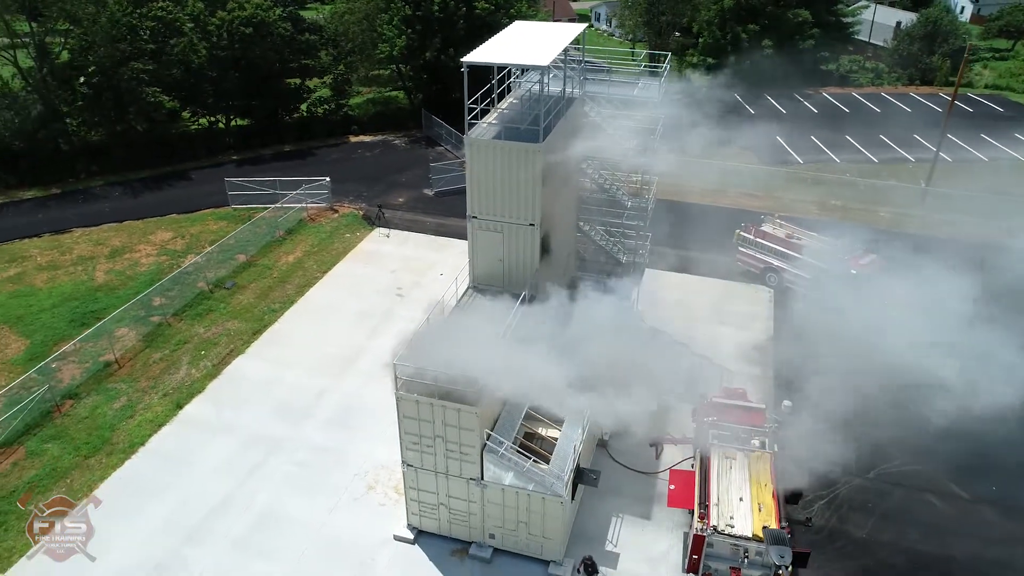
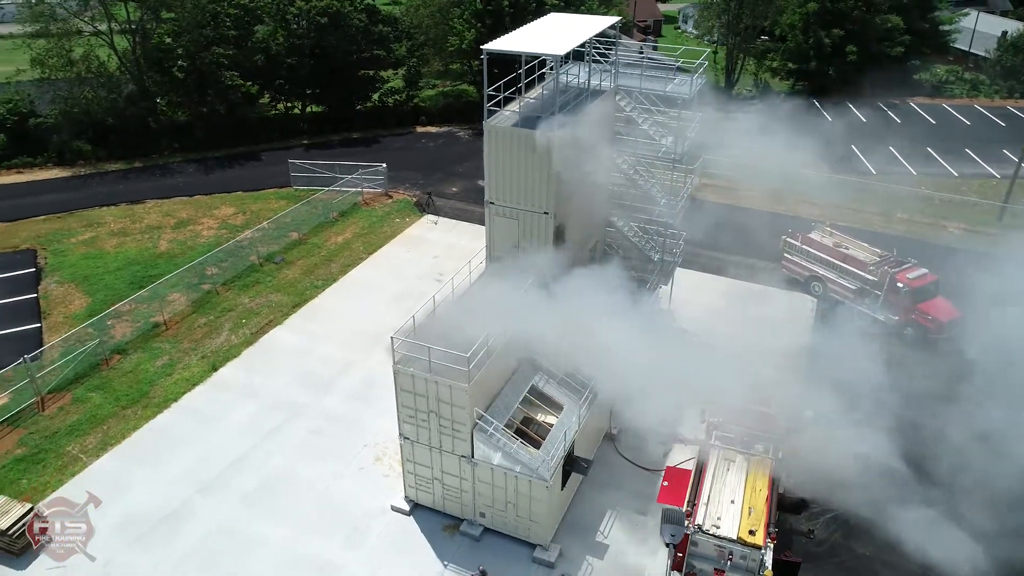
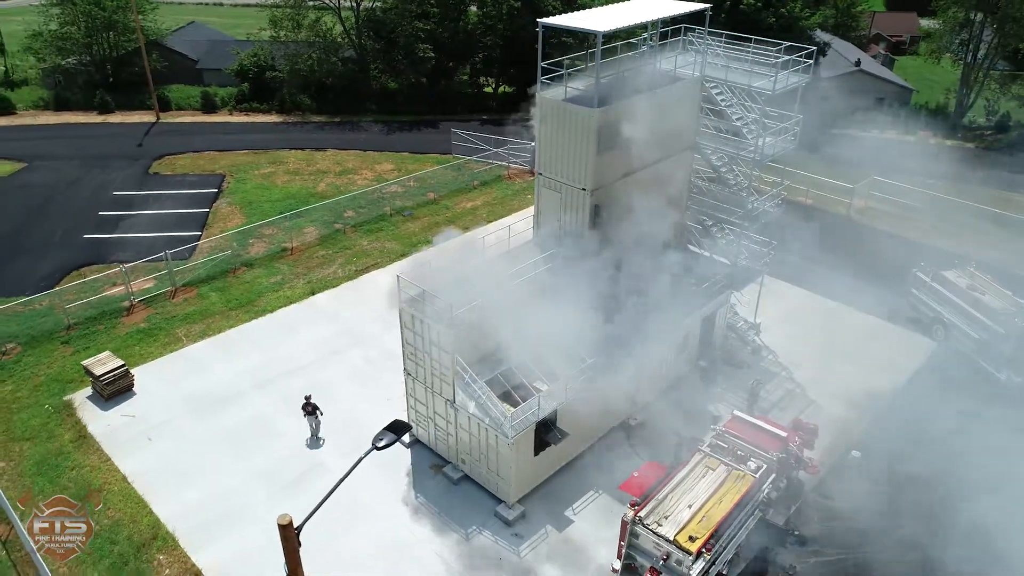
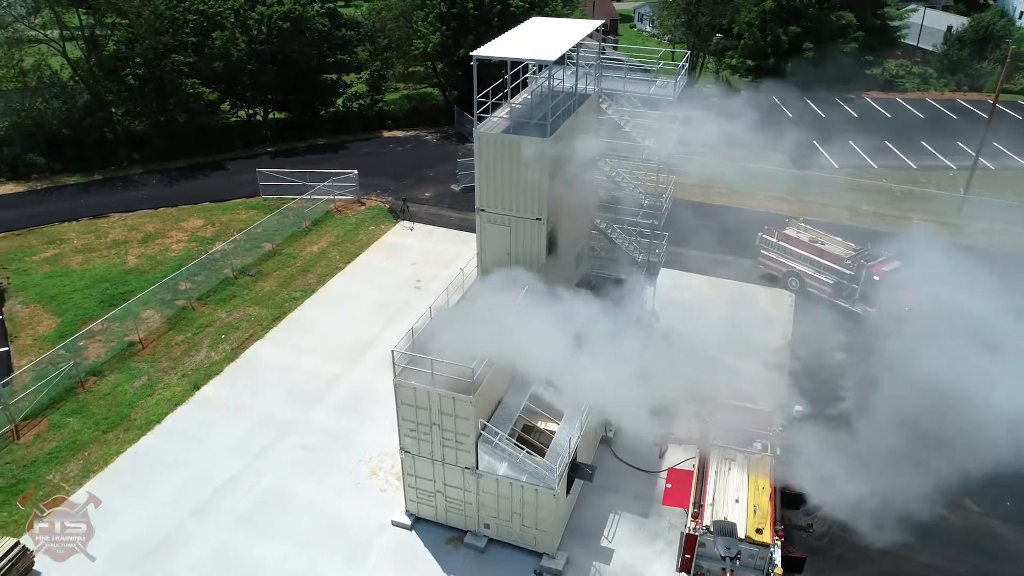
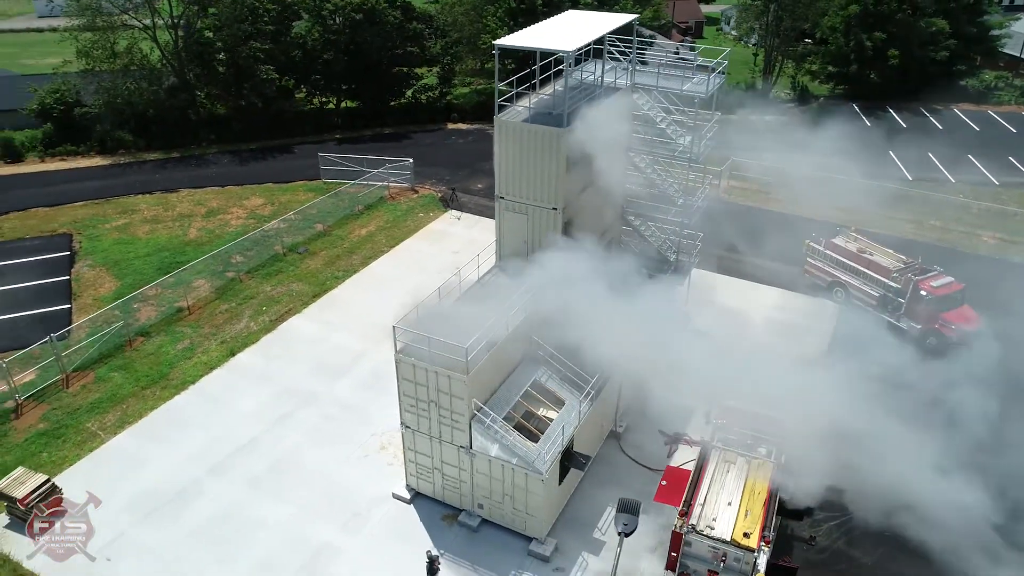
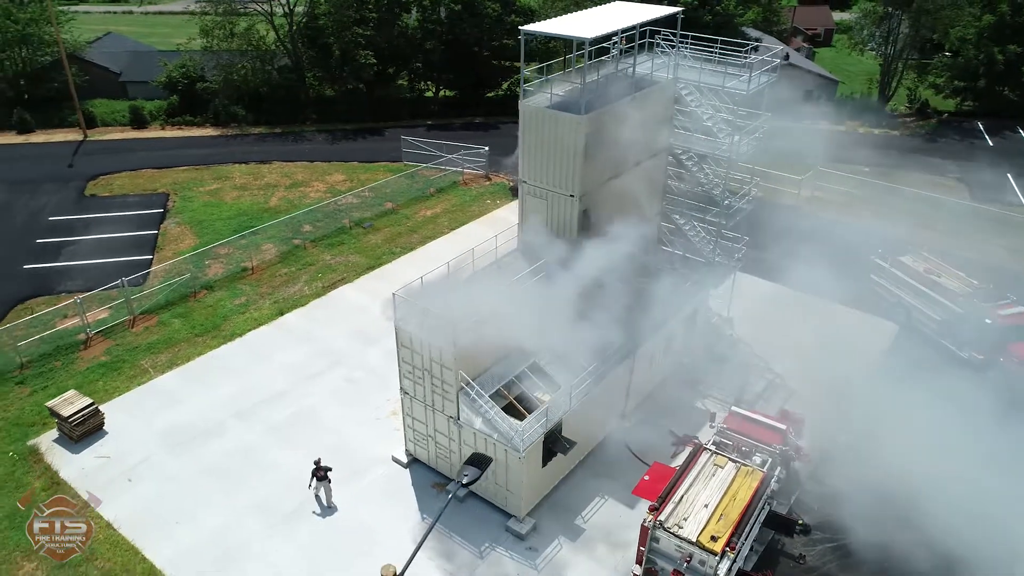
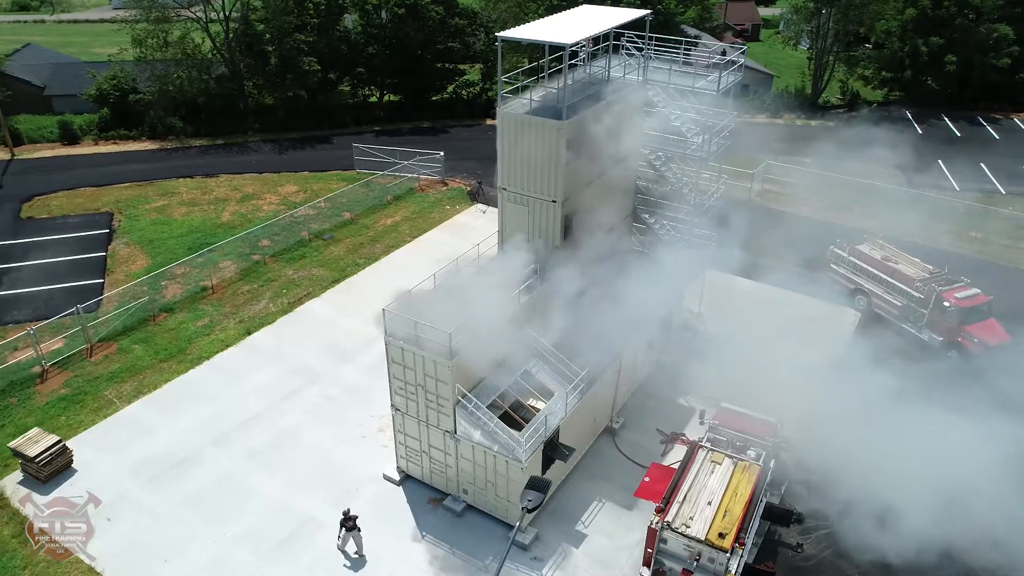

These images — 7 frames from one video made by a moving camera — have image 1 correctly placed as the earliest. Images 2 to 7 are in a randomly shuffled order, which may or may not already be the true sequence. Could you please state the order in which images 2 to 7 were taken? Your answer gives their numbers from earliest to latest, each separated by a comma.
4, 2, 5, 7, 6, 3
